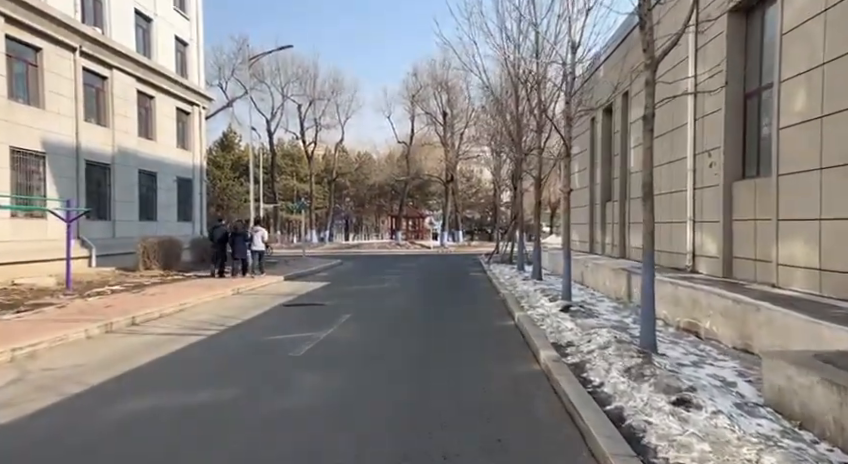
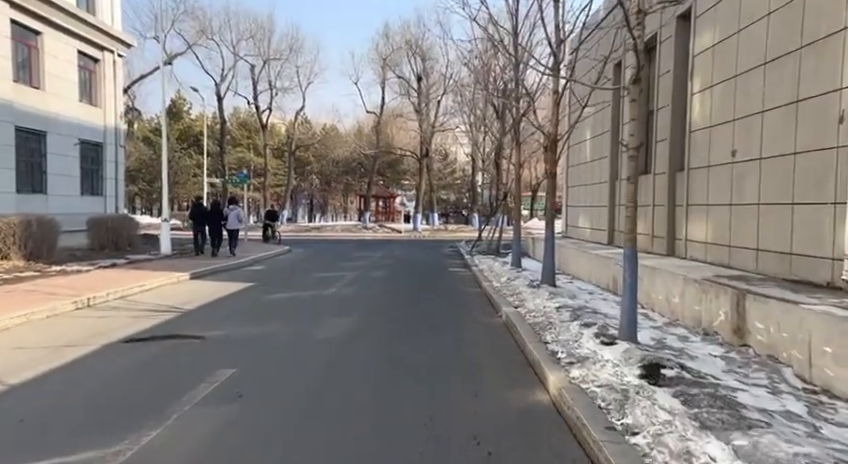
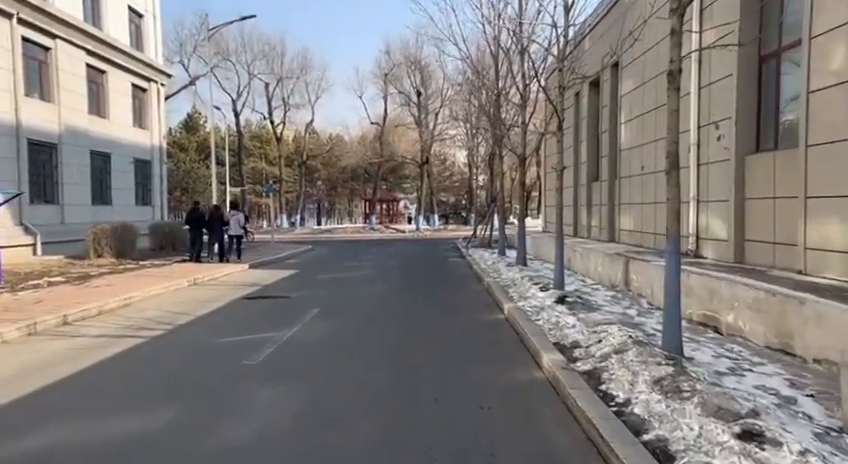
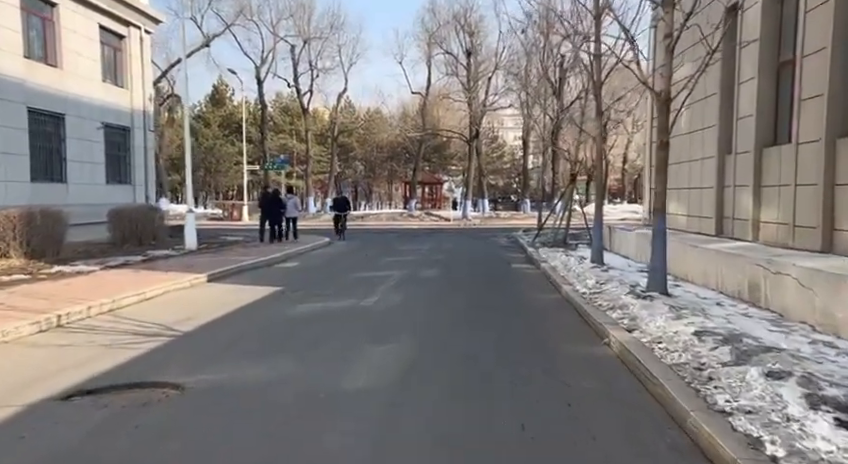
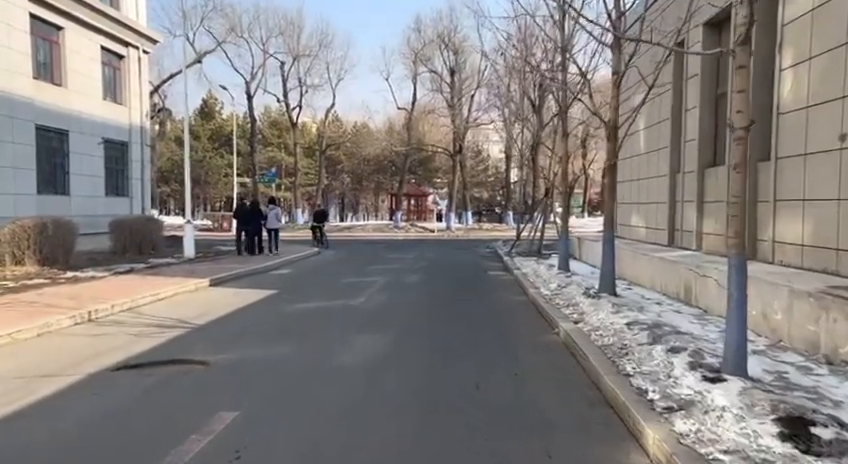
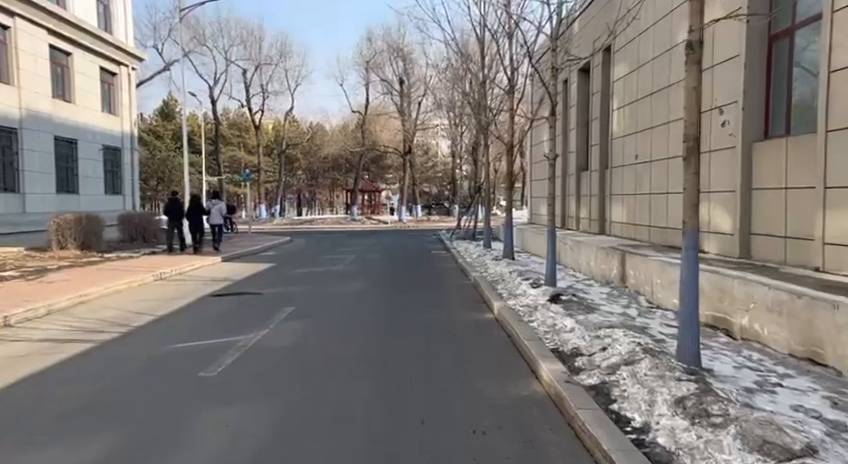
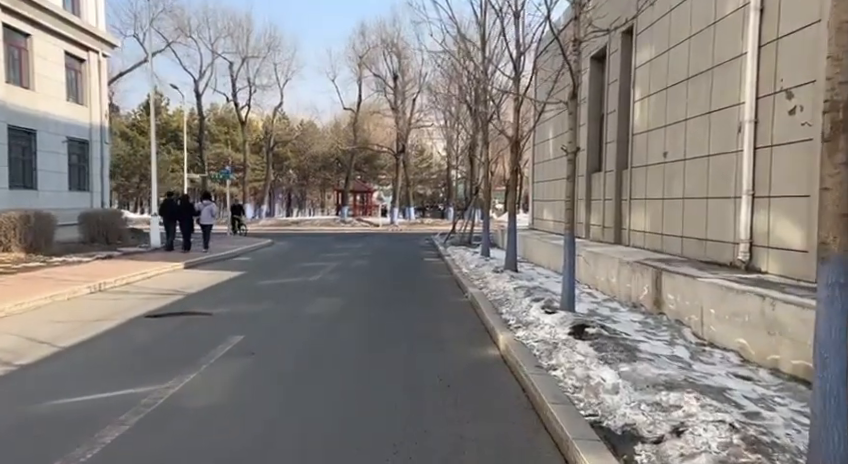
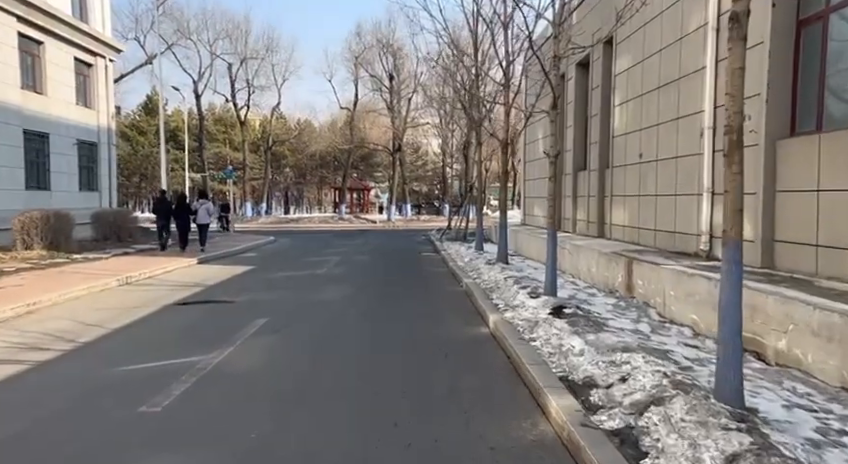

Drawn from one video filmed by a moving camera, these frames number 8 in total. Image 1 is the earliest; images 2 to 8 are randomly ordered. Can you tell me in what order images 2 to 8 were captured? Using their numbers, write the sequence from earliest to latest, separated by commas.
3, 6, 8, 7, 2, 5, 4
